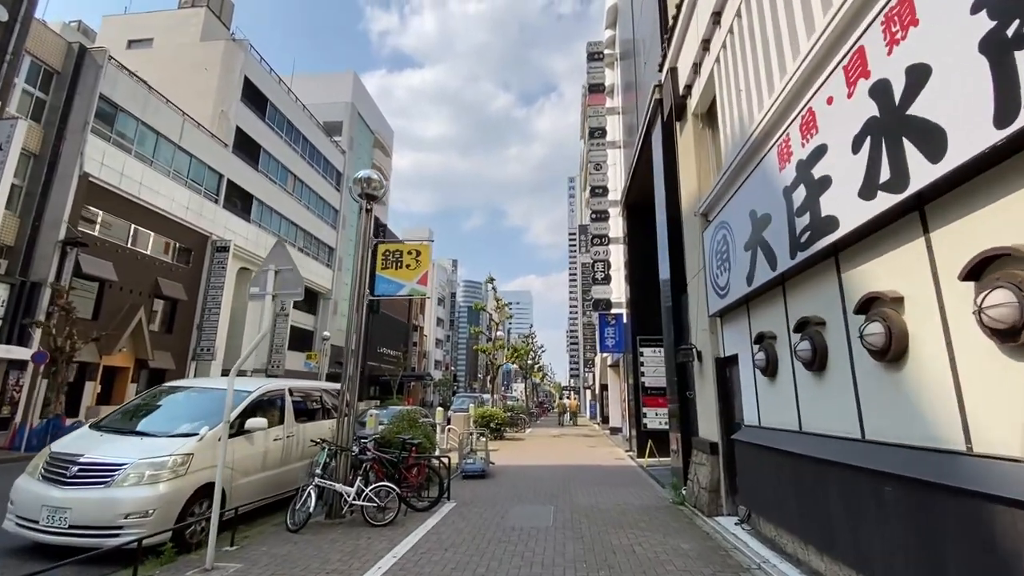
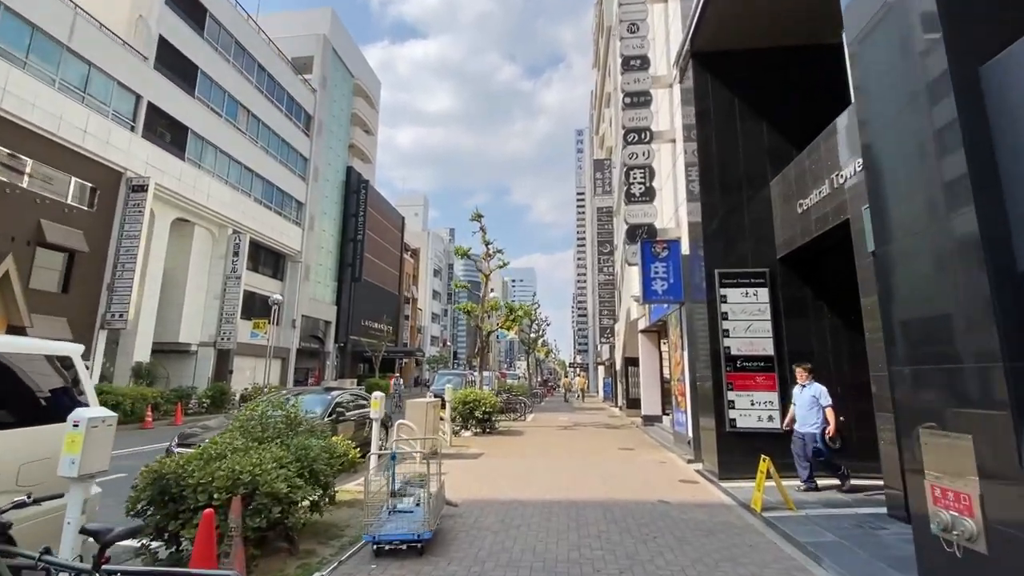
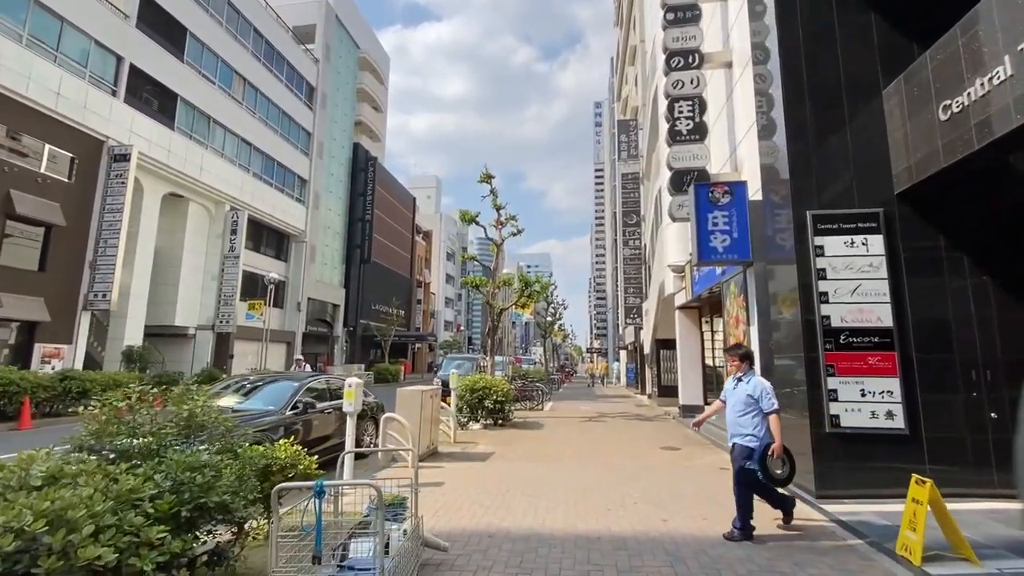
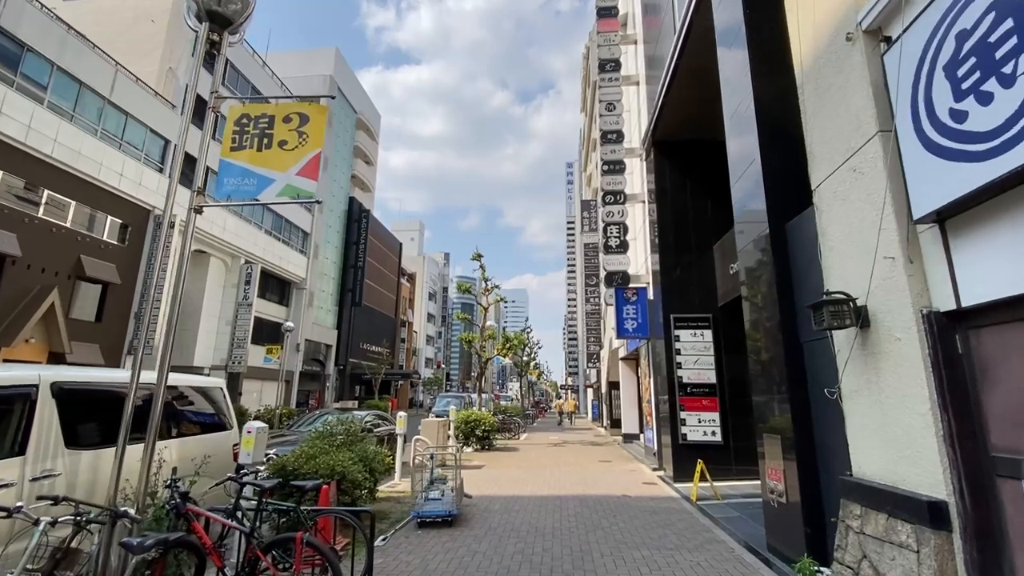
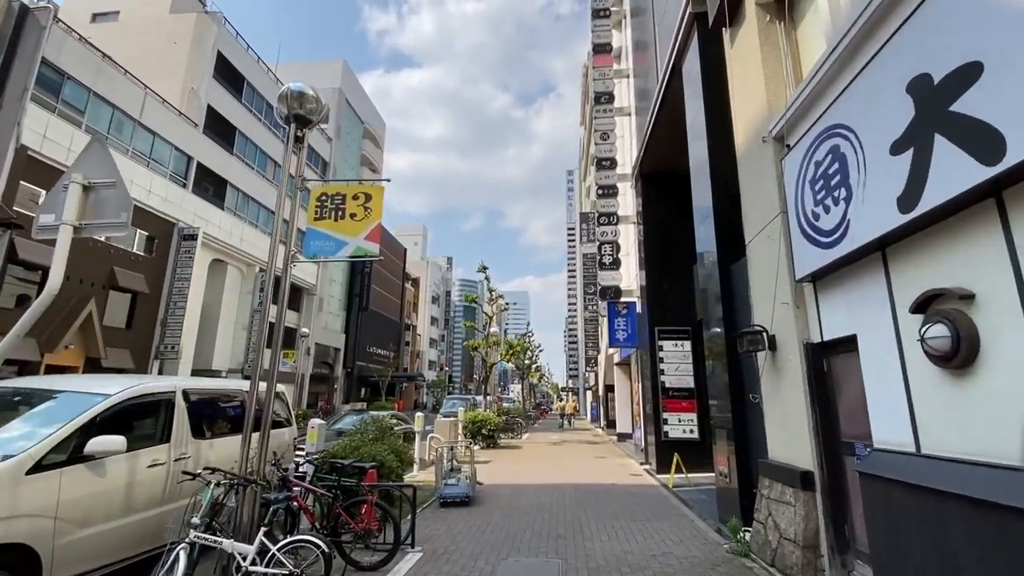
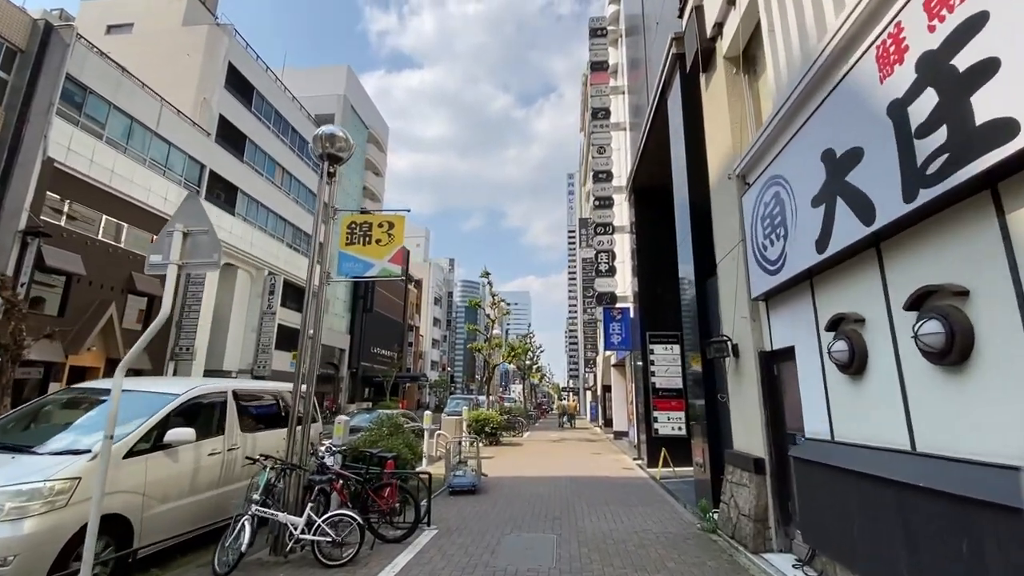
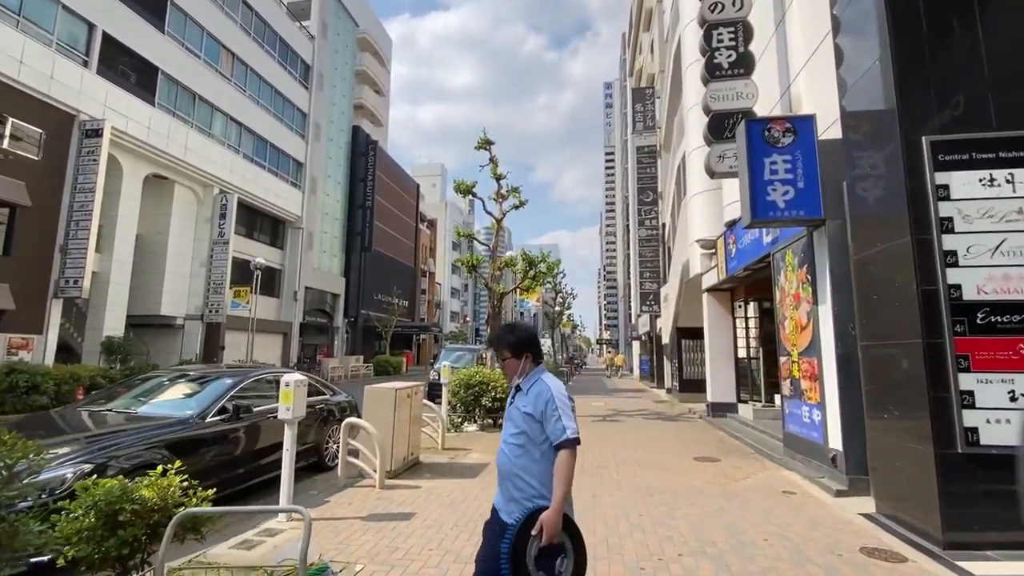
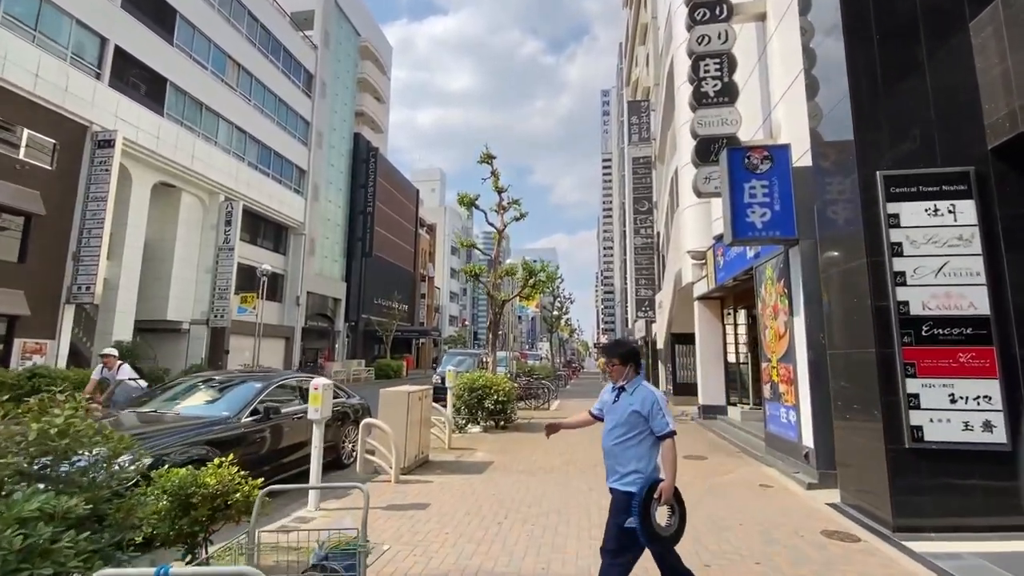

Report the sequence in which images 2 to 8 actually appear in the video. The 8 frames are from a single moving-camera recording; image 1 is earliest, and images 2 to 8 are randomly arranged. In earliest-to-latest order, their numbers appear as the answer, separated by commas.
6, 5, 4, 2, 3, 8, 7
